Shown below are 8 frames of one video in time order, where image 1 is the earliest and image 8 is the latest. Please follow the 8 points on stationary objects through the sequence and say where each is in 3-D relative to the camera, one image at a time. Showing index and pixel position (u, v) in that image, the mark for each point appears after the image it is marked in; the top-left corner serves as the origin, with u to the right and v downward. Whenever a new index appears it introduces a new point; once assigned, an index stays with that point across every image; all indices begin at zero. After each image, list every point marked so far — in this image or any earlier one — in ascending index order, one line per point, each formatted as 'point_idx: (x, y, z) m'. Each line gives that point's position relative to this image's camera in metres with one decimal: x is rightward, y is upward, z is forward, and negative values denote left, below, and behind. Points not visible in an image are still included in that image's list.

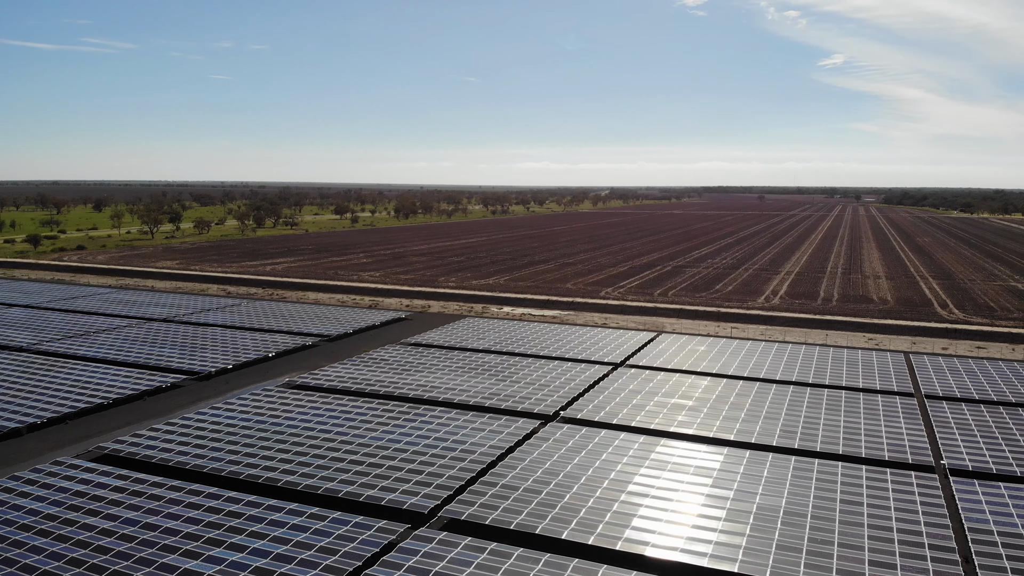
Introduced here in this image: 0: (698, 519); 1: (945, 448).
0: (+3.9, -5.0, +14.0) m
1: (+12.1, -4.5, +18.2) m
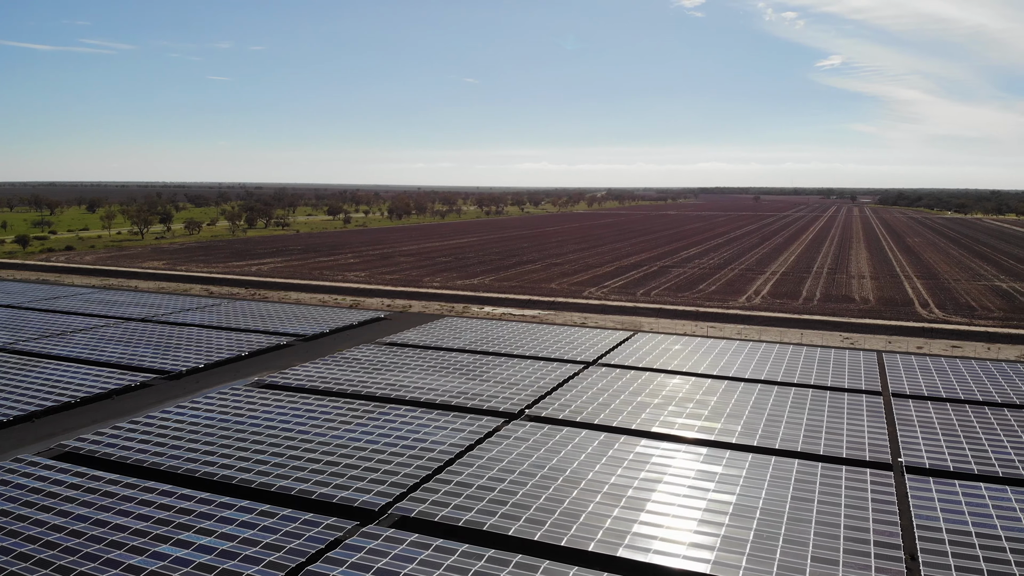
0: (+2.9, -5.0, +14.0) m
1: (+11.0, -4.5, +18.2) m
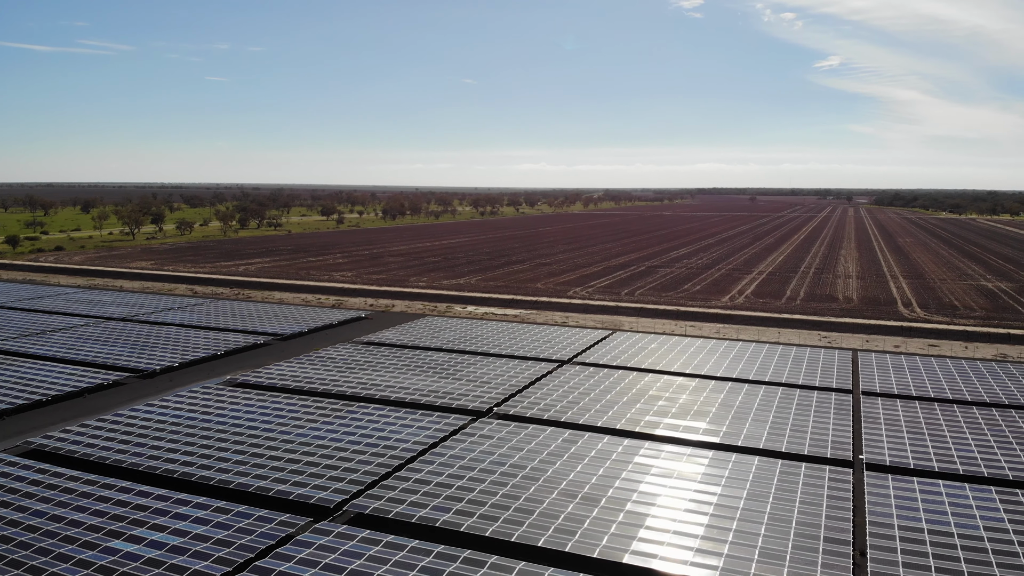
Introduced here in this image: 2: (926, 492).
0: (+1.9, -4.9, +14.0) m
1: (+10.0, -4.4, +18.2) m
2: (+9.9, -4.9, +15.3) m
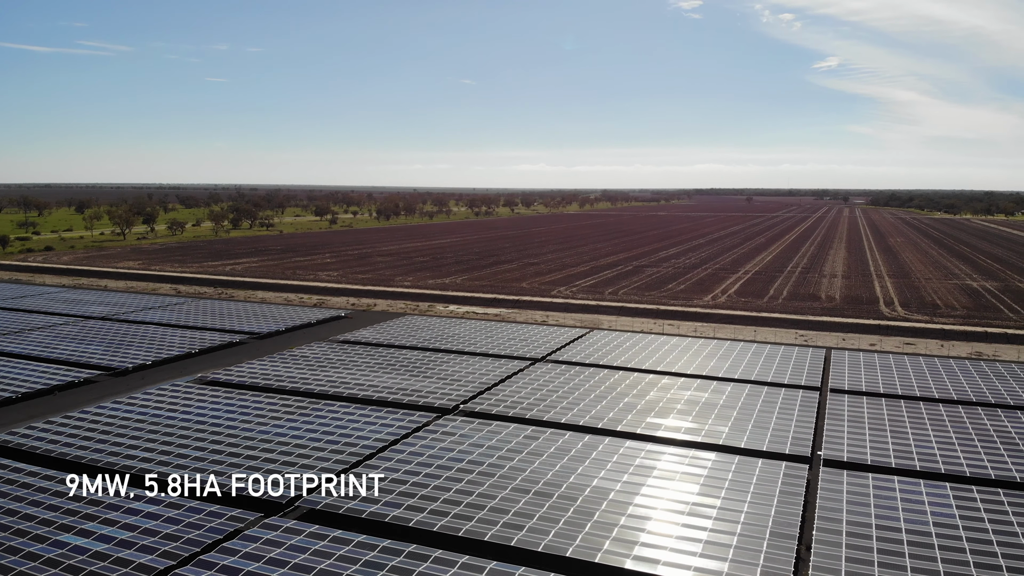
0: (+0.9, -4.8, +14.1) m
1: (+9.0, -4.3, +18.3) m
2: (+8.8, -4.8, +15.4) m
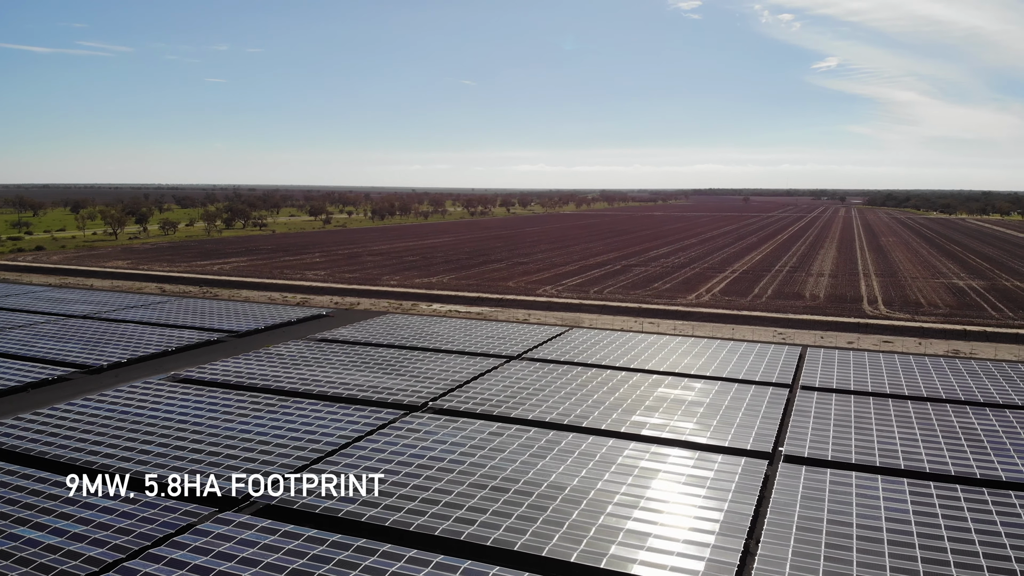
0: (-0.1, -4.7, +14.1) m
1: (+8.0, -4.2, +18.3) m
2: (+7.9, -4.7, +15.4) m
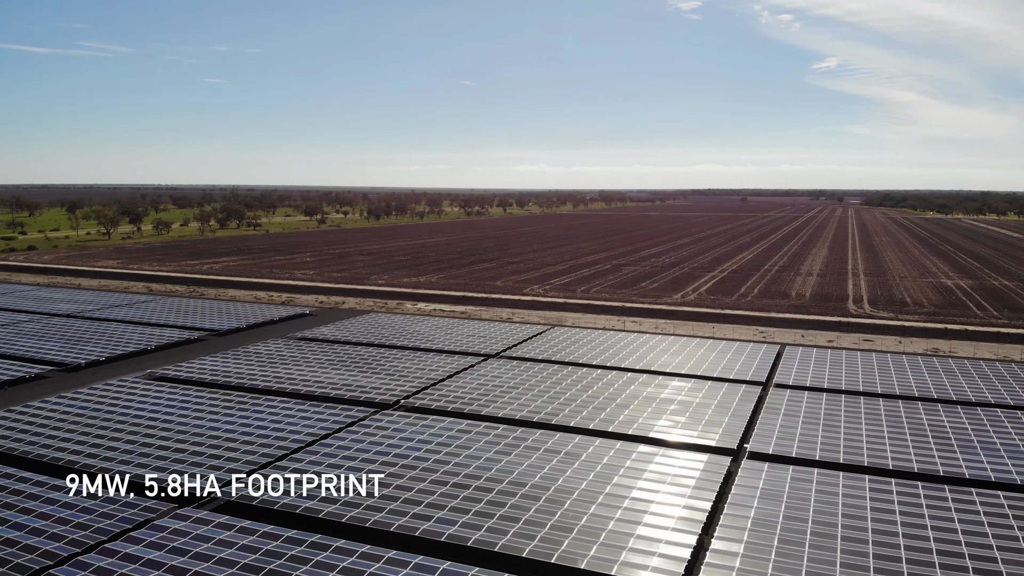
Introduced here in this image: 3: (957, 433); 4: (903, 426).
0: (-1.0, -4.7, +14.1) m
1: (+7.1, -4.2, +18.4) m
2: (+7.0, -4.6, +15.4) m
3: (+13.0, -4.2, +18.6) m
4: (+11.7, -4.2, +19.1) m
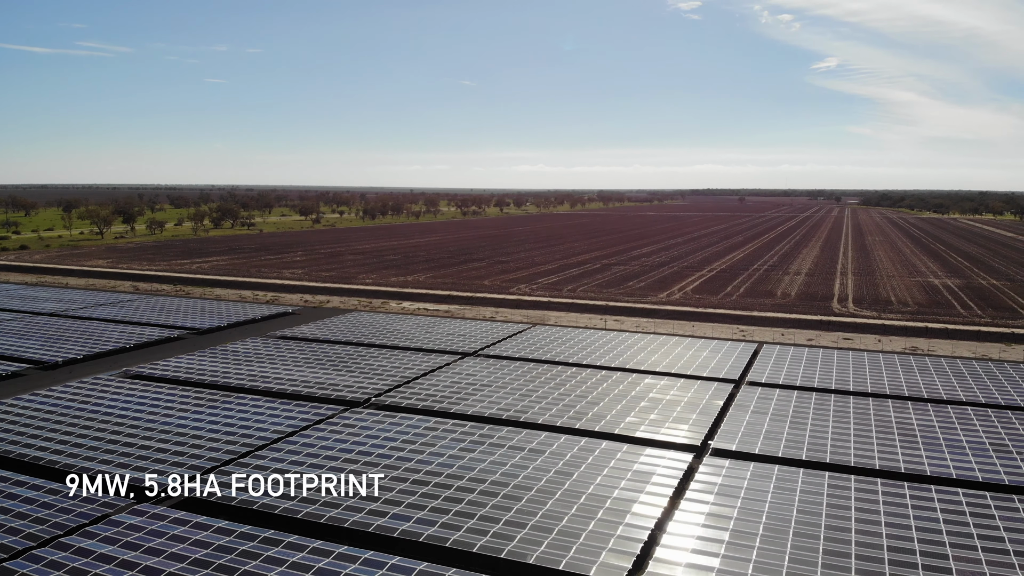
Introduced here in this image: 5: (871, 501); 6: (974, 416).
0: (-1.9, -4.6, +14.2) m
1: (+6.2, -4.1, +18.4) m
2: (+6.1, -4.6, +15.5) m
3: (+12.1, -4.2, +18.7) m
4: (+10.8, -4.1, +19.1) m
5: (+8.0, -4.8, +14.3) m
6: (+14.4, -4.0, +19.8) m
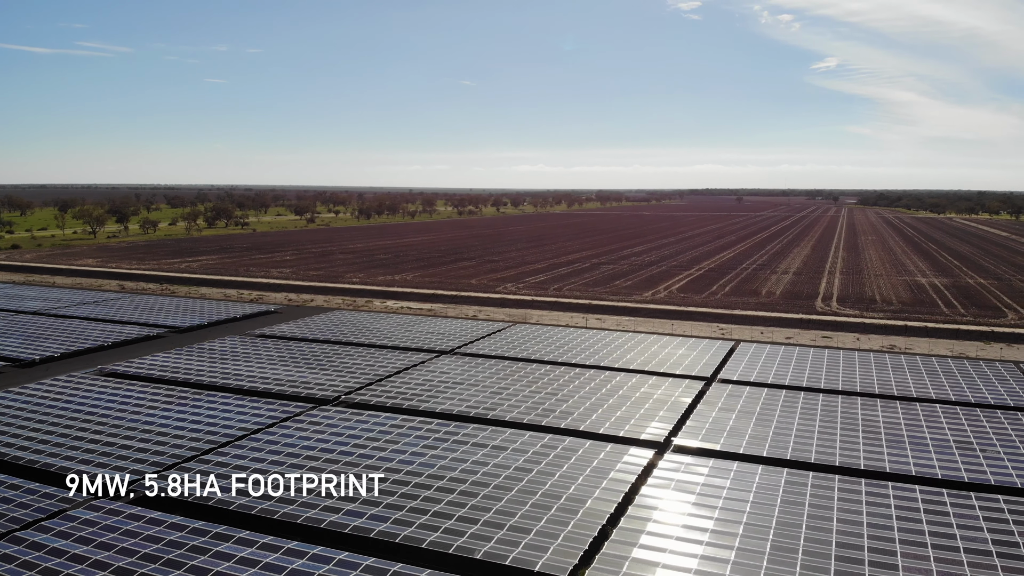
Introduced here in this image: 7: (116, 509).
0: (-2.8, -4.5, +14.2) m
1: (+5.3, -4.0, +18.5) m
2: (+5.2, -4.5, +15.5) m
3: (+11.1, -4.1, +18.7) m
4: (+9.9, -4.0, +19.2) m
5: (+7.1, -4.7, +14.3) m
6: (+13.4, -3.9, +19.9) m
7: (-8.3, -4.7, +13.5) m
